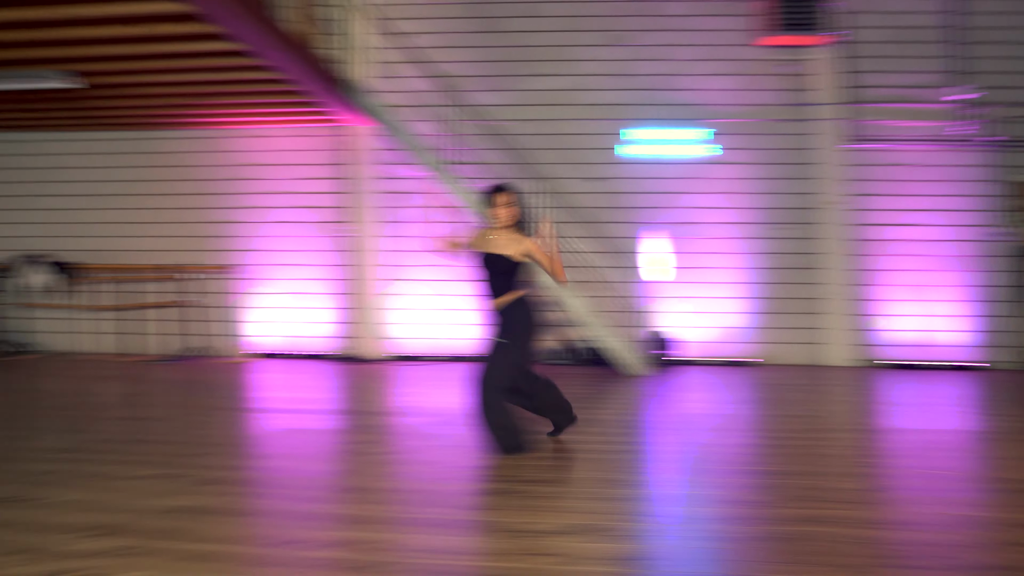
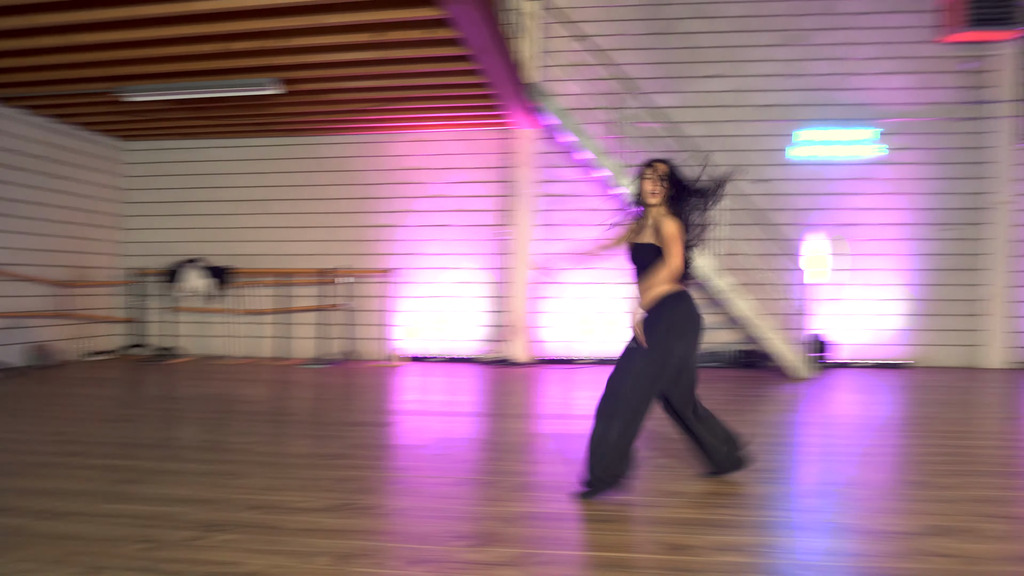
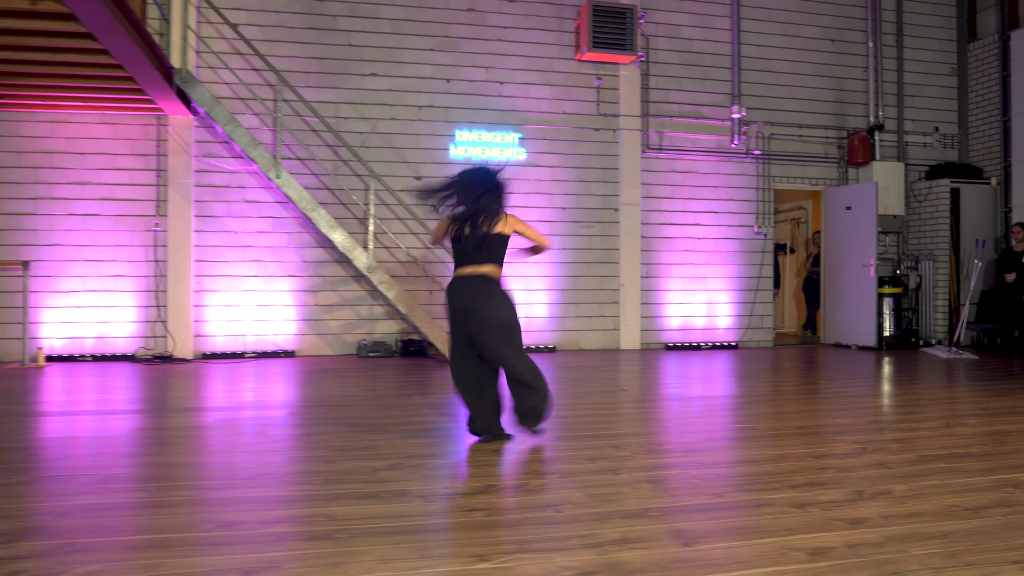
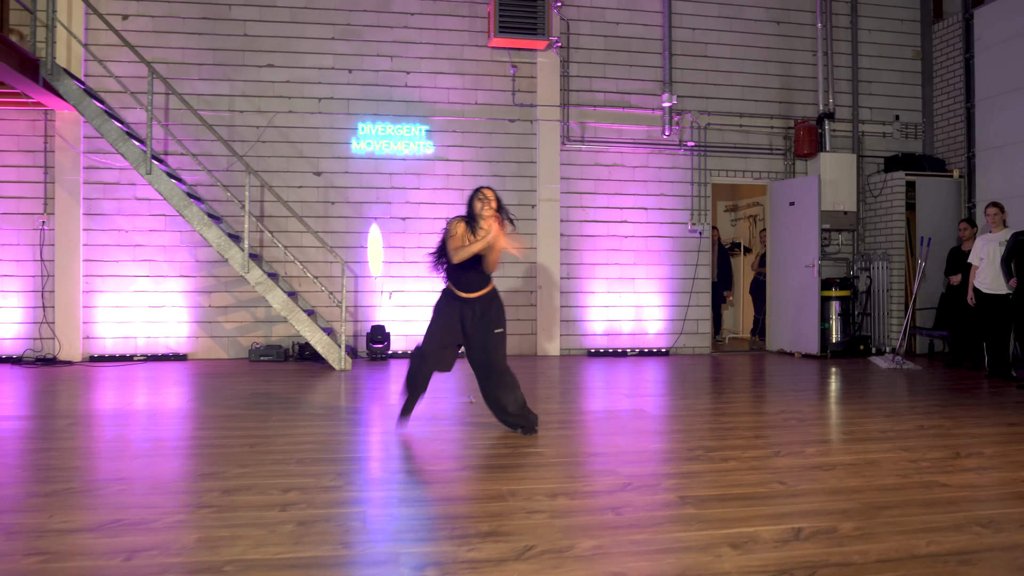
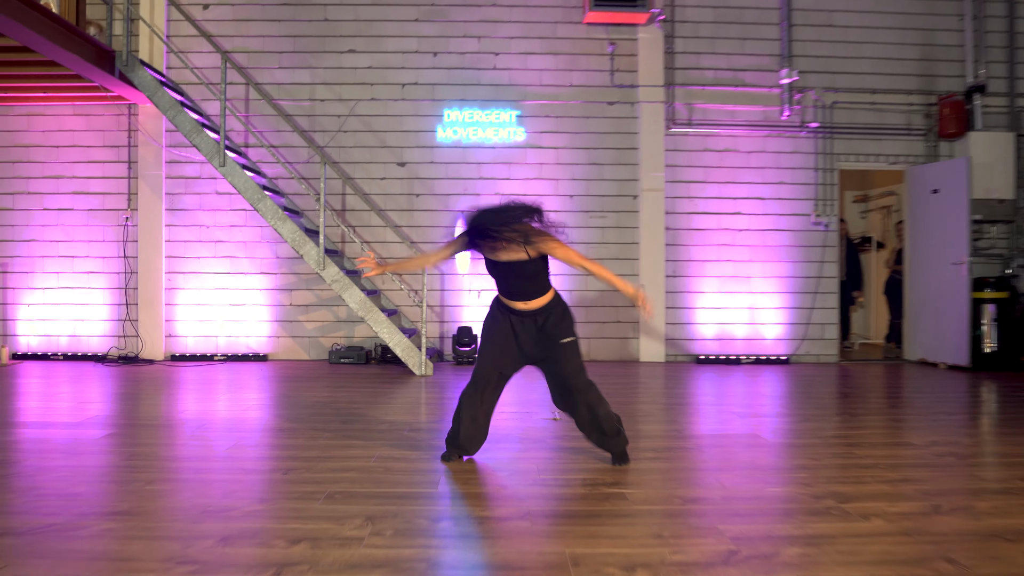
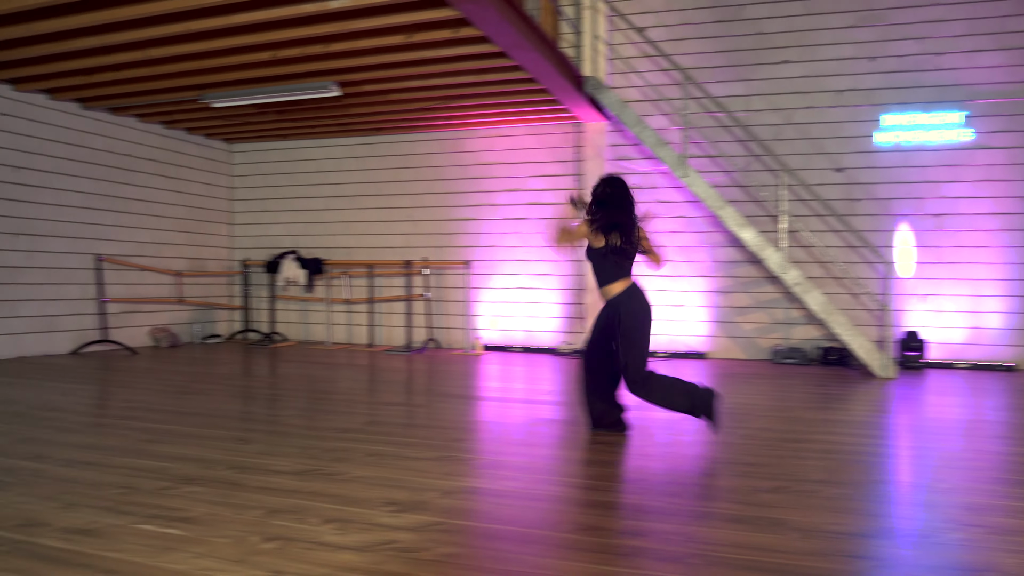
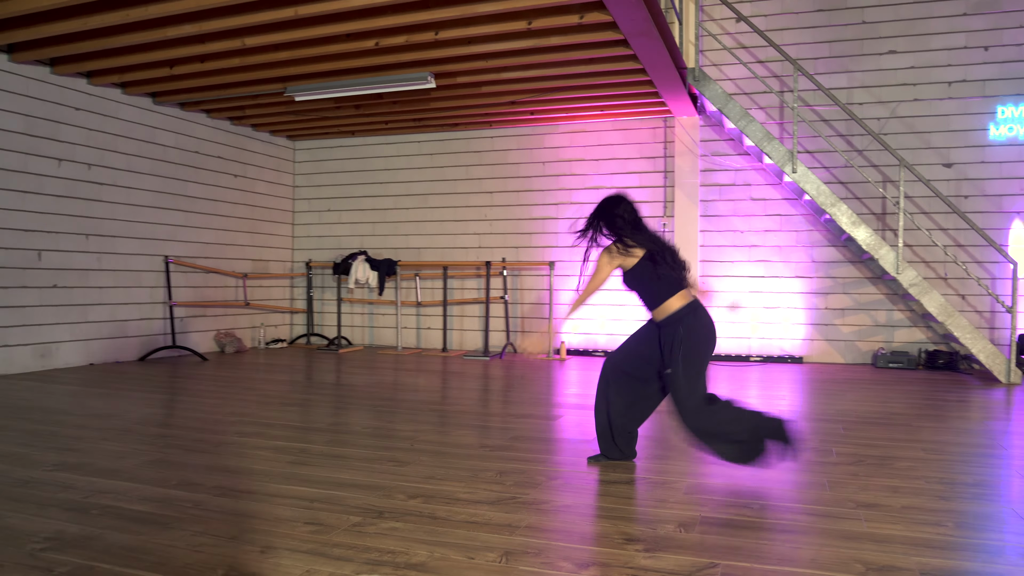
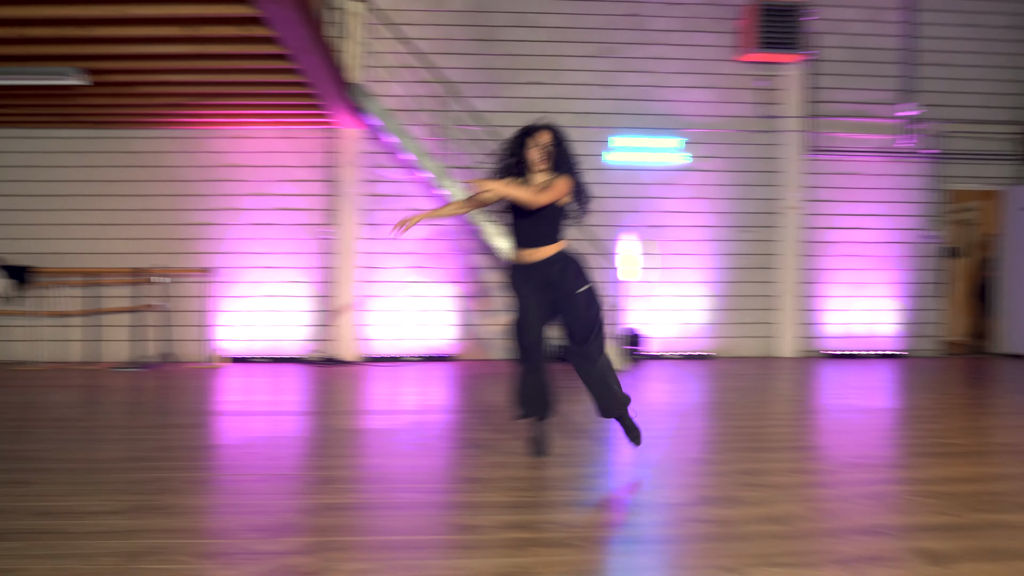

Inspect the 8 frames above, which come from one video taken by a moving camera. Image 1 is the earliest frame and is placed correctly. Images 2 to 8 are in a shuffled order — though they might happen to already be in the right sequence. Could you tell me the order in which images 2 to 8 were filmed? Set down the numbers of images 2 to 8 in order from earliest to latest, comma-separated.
6, 7, 2, 8, 3, 4, 5
